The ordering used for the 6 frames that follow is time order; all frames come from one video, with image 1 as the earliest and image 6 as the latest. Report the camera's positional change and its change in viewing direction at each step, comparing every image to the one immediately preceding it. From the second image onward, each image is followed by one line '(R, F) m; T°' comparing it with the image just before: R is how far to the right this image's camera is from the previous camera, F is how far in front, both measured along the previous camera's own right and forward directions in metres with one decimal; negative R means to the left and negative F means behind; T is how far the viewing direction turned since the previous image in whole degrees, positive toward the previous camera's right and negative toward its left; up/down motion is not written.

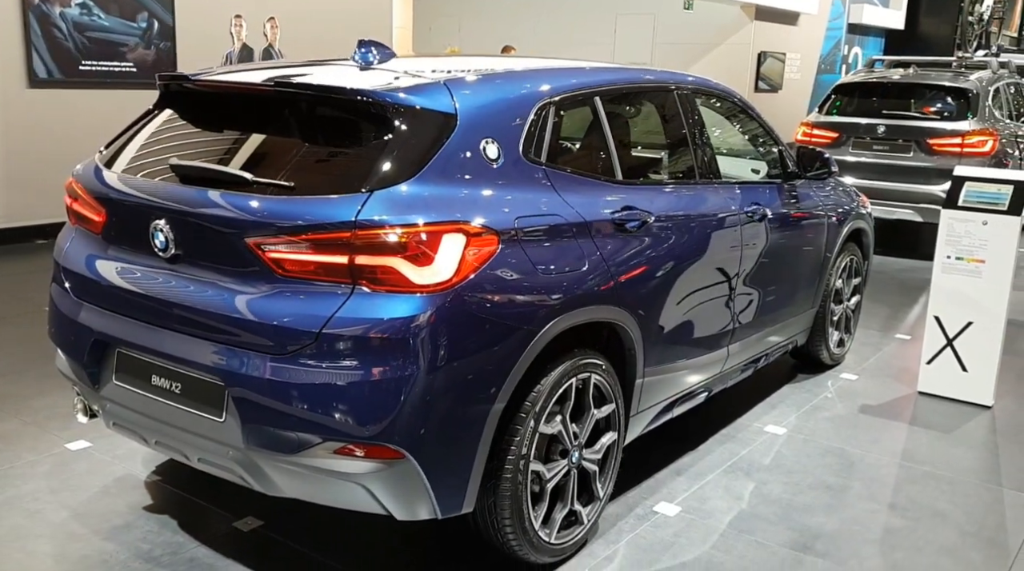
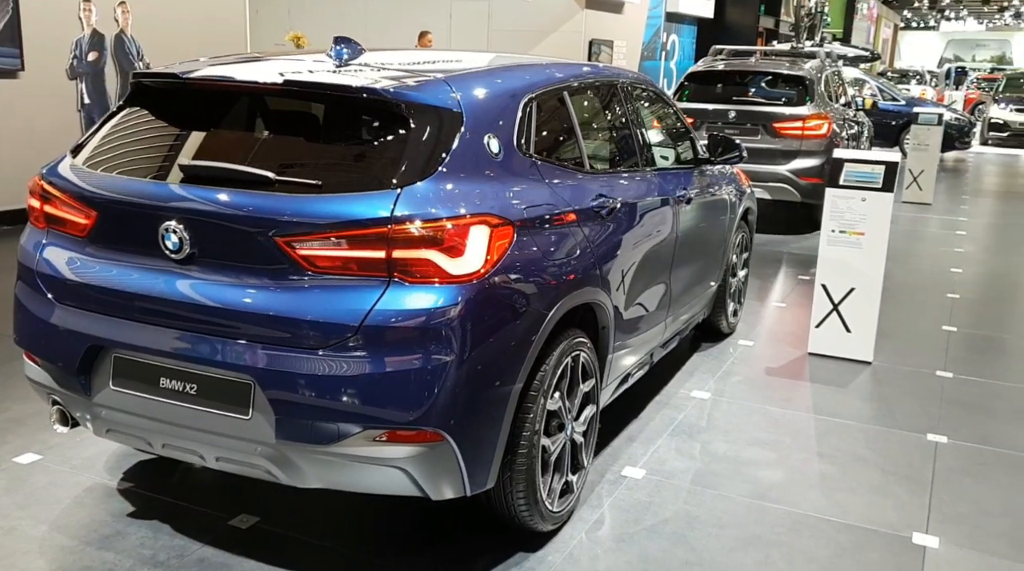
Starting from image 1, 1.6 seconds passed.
(-0.6, -0.1) m; +11°
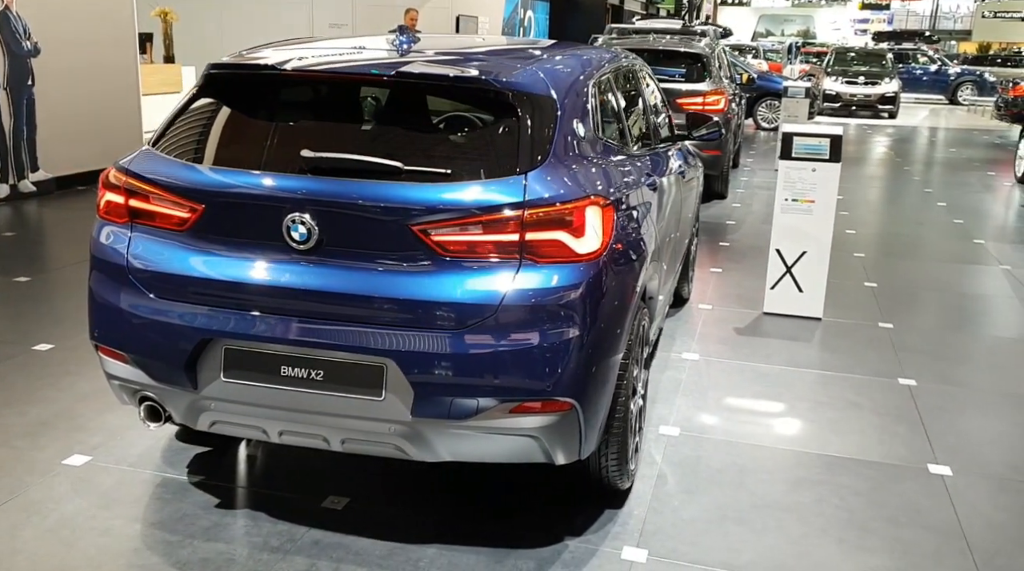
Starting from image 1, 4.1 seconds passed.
(-0.8, -0.1) m; +10°
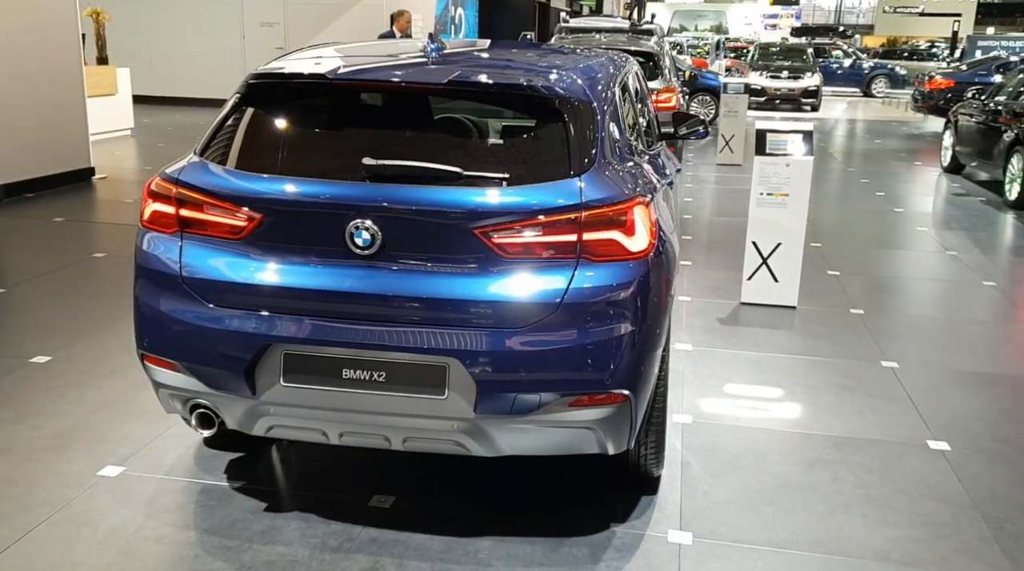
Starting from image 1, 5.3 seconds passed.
(-0.4, -0.1) m; +5°
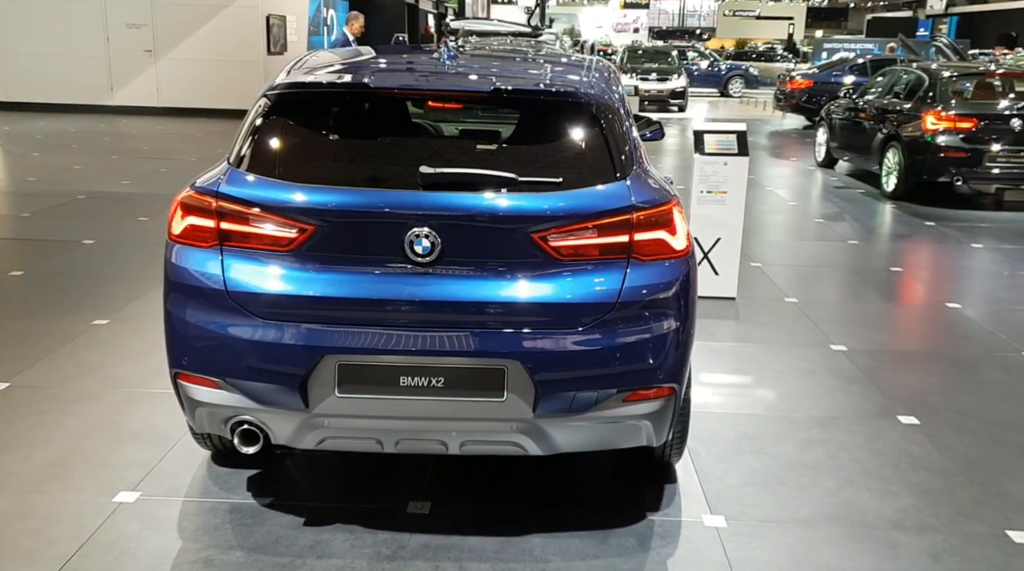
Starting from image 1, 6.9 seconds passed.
(-0.6, 0.0) m; +8°
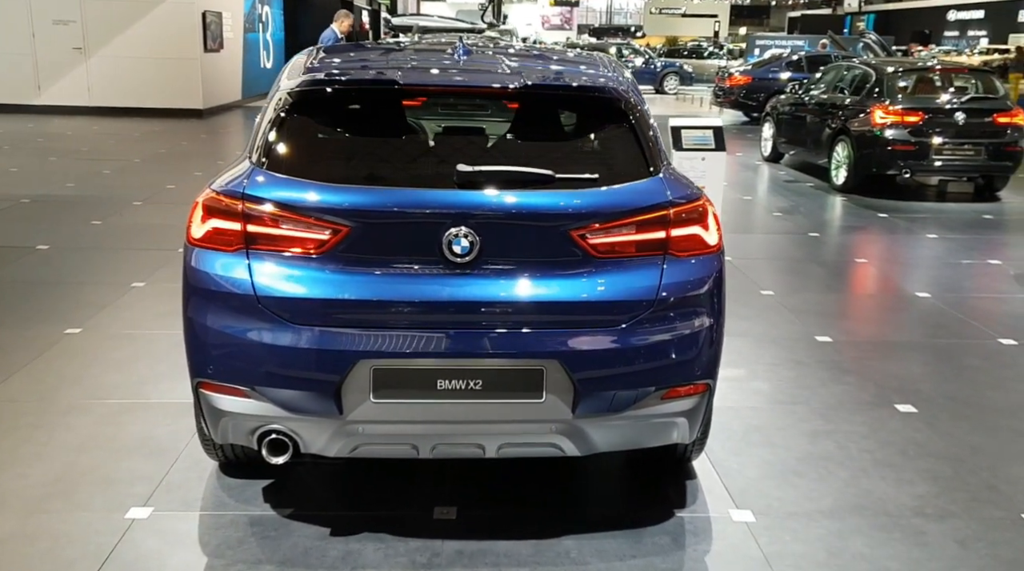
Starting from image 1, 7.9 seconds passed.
(-0.3, +0.1) m; +4°
